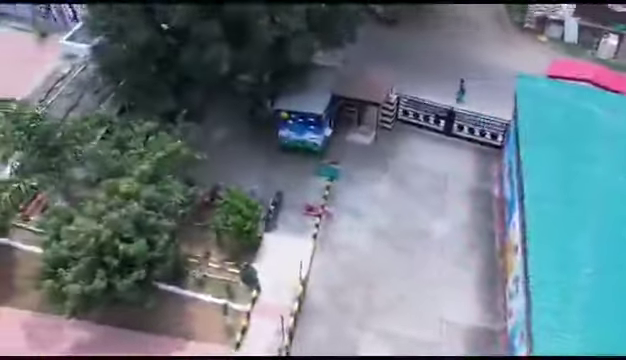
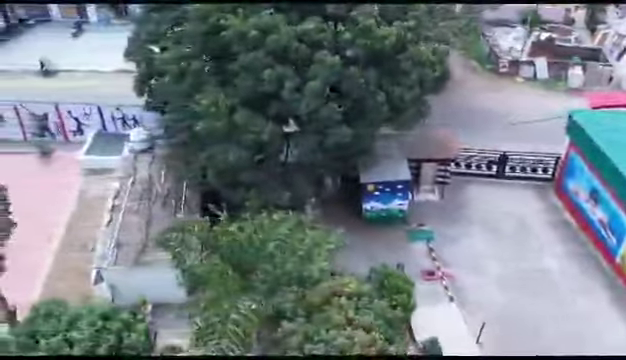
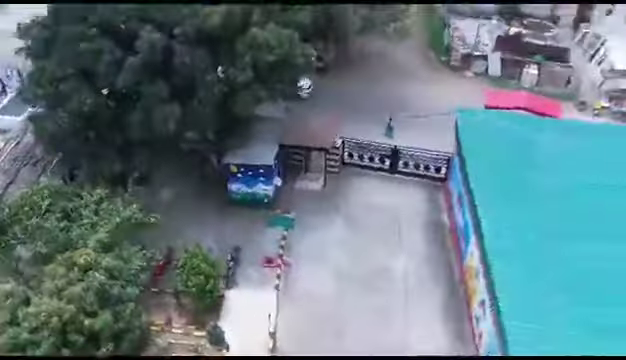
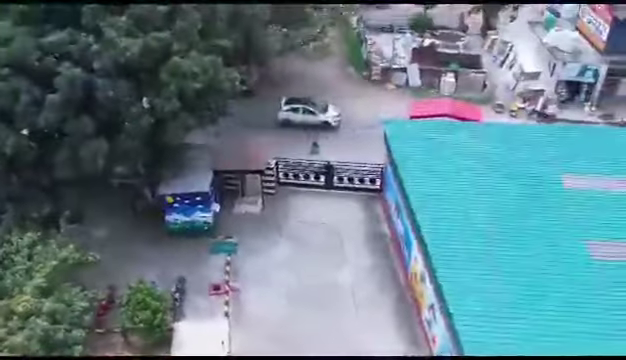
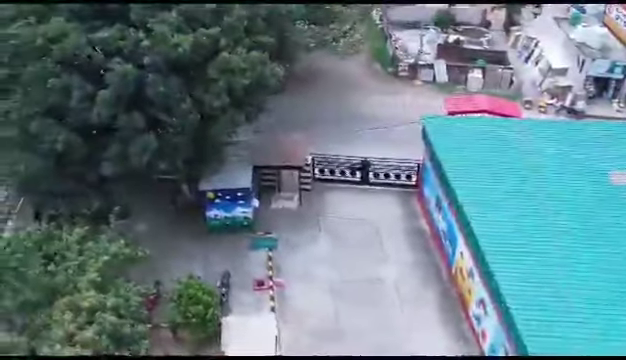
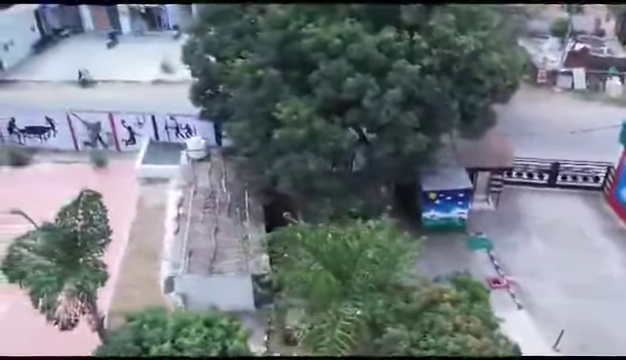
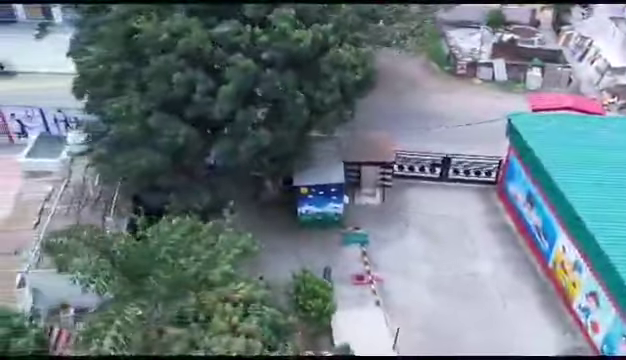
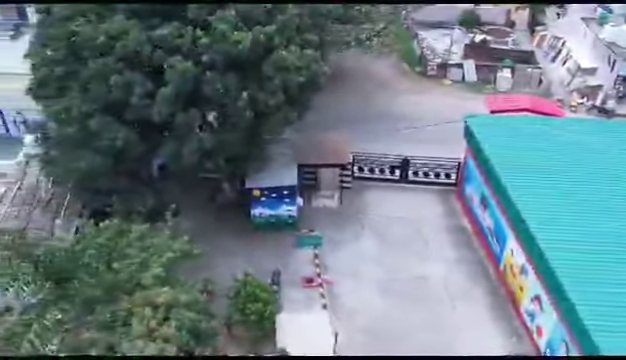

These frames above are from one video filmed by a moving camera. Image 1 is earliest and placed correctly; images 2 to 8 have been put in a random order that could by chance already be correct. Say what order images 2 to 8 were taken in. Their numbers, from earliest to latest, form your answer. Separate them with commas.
3, 4, 5, 8, 7, 2, 6
